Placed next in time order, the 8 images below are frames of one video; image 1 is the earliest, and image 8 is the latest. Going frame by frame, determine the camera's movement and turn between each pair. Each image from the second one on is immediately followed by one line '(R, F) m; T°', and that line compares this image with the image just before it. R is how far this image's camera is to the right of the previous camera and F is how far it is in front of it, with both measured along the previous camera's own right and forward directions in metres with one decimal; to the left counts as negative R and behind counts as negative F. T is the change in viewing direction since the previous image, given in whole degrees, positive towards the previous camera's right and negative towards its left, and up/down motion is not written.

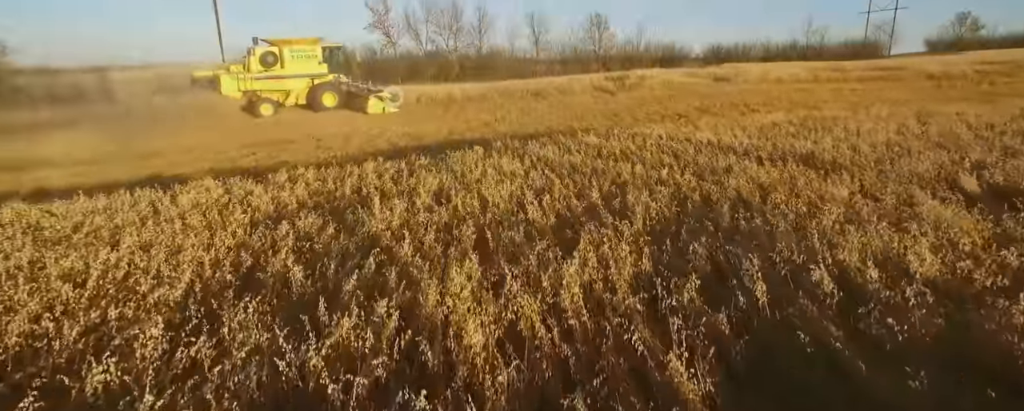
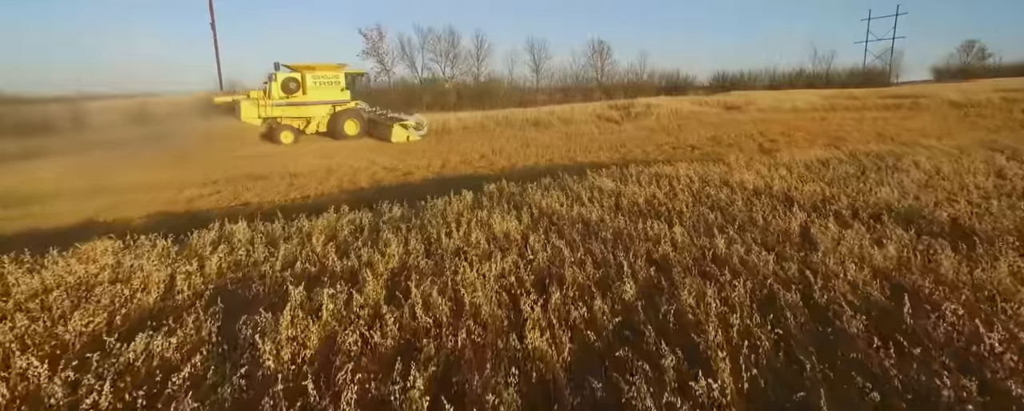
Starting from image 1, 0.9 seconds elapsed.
(+0.1, +1.2) m; 0°
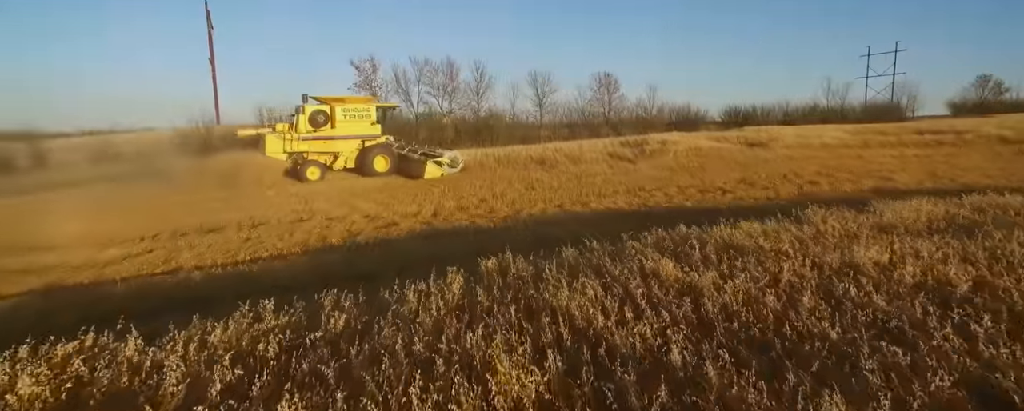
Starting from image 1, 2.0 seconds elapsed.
(-0.1, +1.7) m; 0°
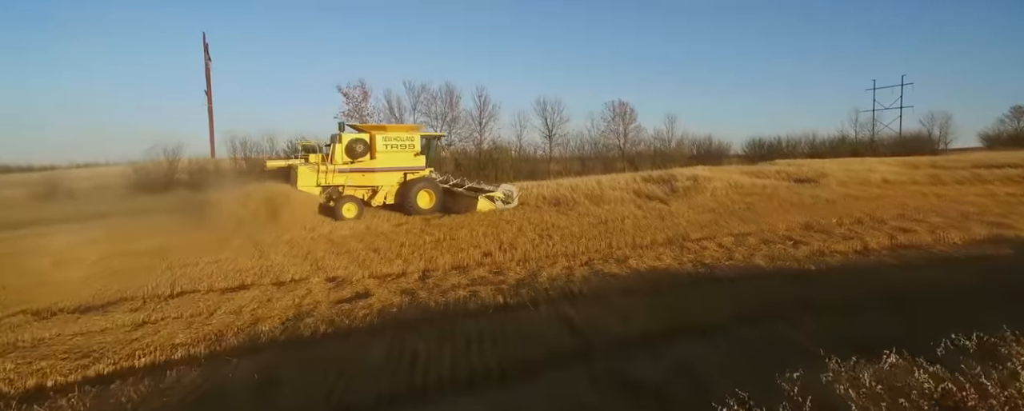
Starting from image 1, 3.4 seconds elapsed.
(-0.2, +2.6) m; 0°
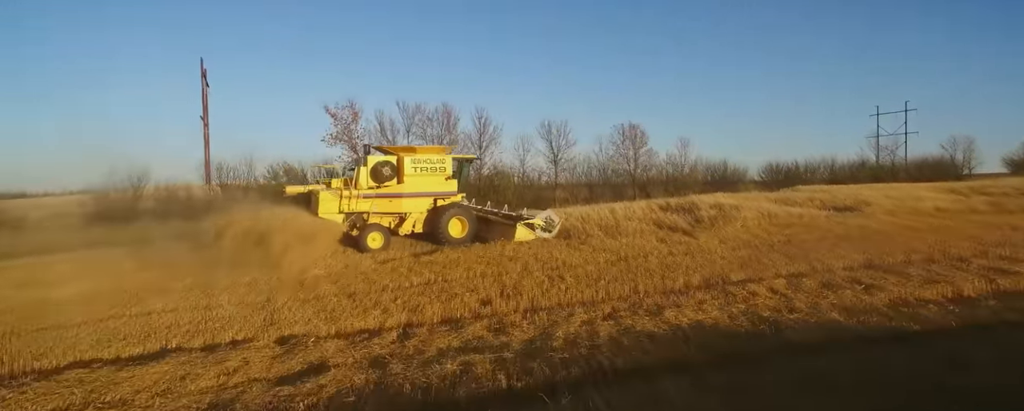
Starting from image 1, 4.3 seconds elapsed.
(0.0, +1.7) m; 0°
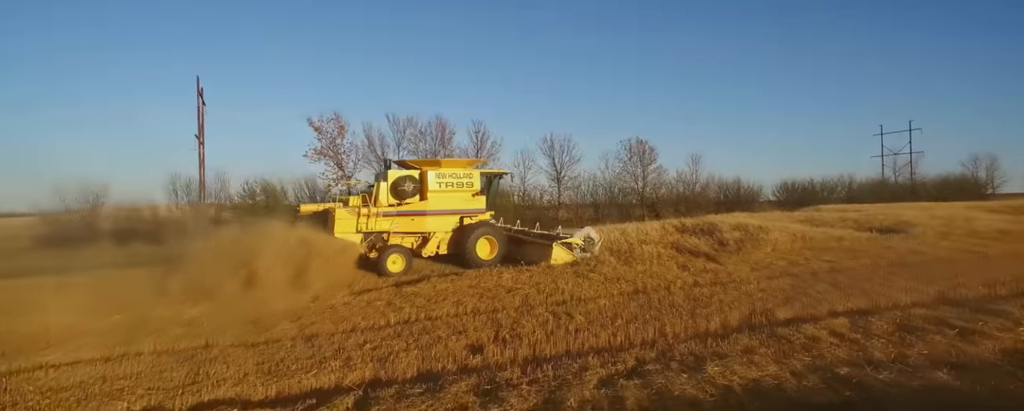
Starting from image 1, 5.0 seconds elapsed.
(+0.1, +1.6) m; 0°
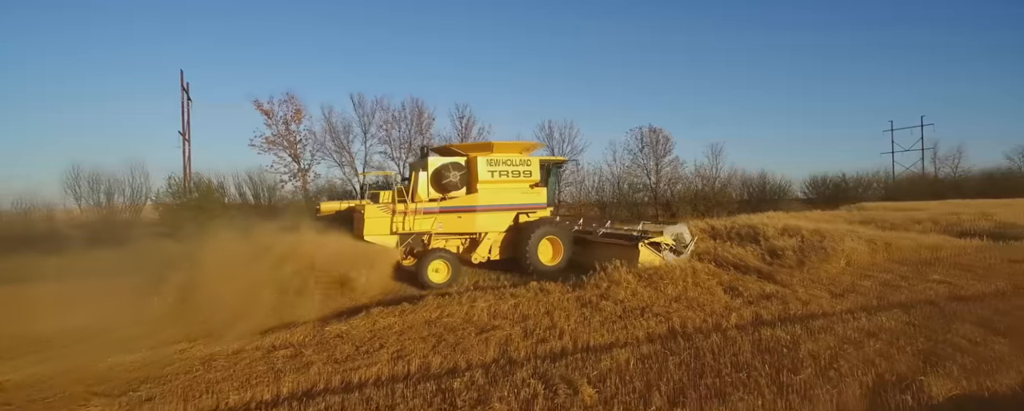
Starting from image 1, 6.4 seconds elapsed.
(+0.4, +3.1) m; 0°
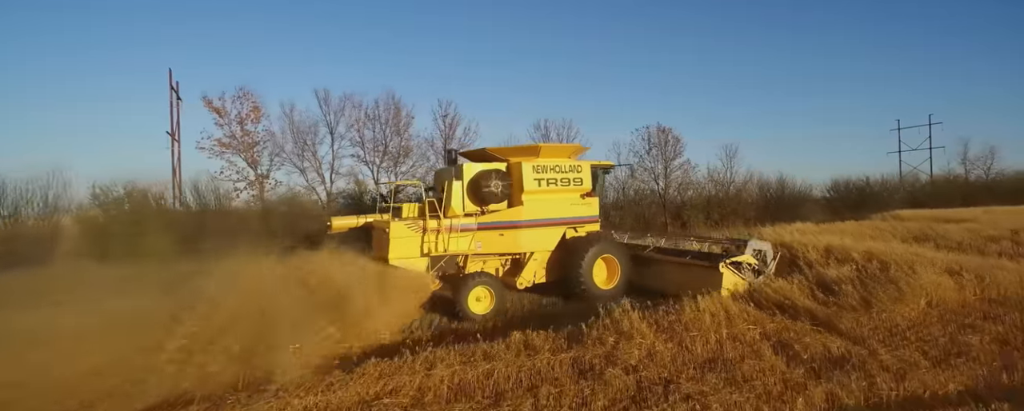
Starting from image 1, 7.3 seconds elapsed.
(+0.3, +2.0) m; 0°
